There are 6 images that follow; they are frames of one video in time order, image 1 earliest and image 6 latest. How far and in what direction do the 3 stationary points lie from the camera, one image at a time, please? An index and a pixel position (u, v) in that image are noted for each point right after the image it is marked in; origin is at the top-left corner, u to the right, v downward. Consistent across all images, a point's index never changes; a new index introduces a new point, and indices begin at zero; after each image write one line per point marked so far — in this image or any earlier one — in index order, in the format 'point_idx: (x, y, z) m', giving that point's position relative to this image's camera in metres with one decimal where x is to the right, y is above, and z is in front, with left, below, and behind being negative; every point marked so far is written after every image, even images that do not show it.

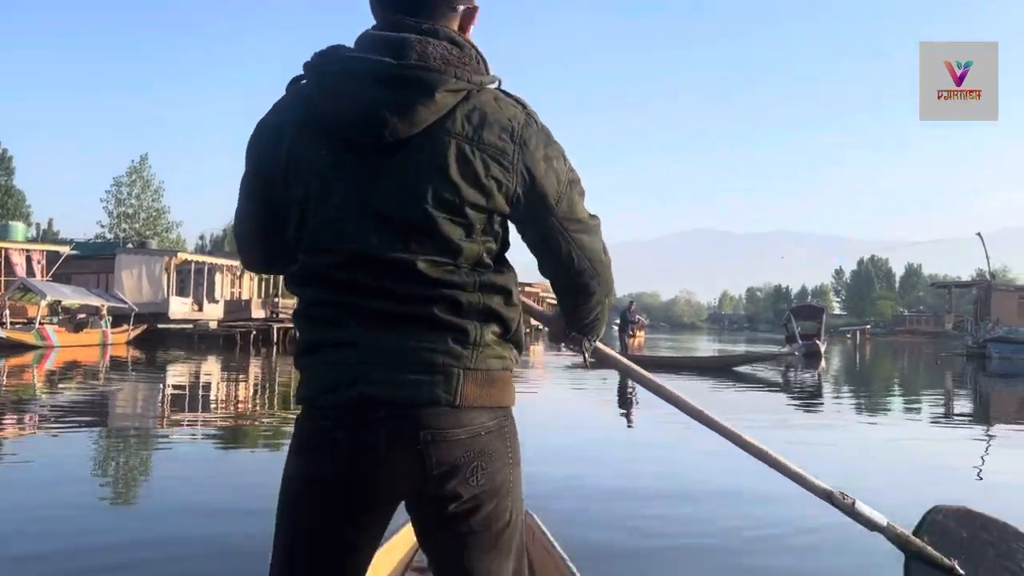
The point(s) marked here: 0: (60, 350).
0: (-10.3, -1.4, +14.0) m
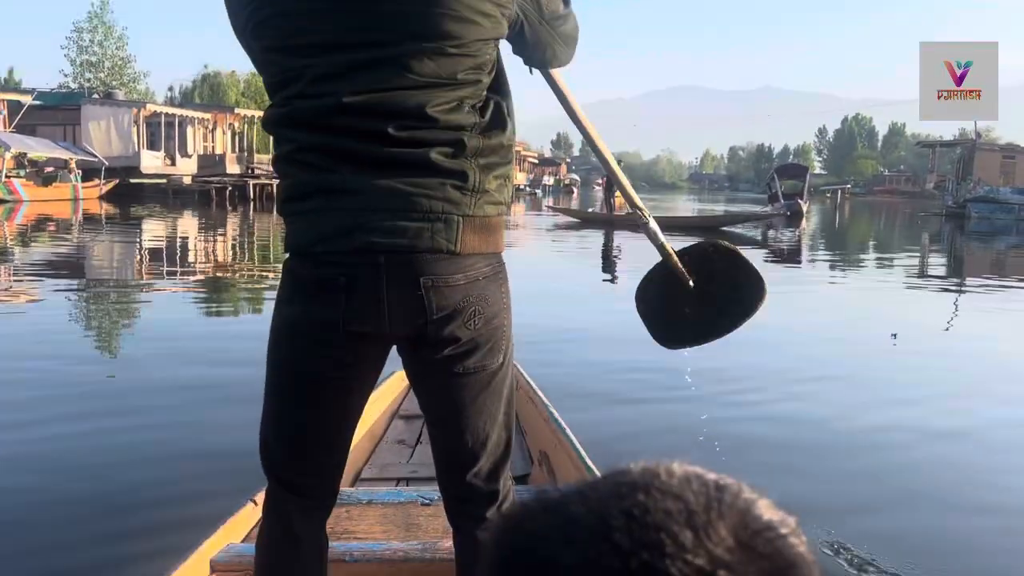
0: (-10.7, +1.8, +13.7) m
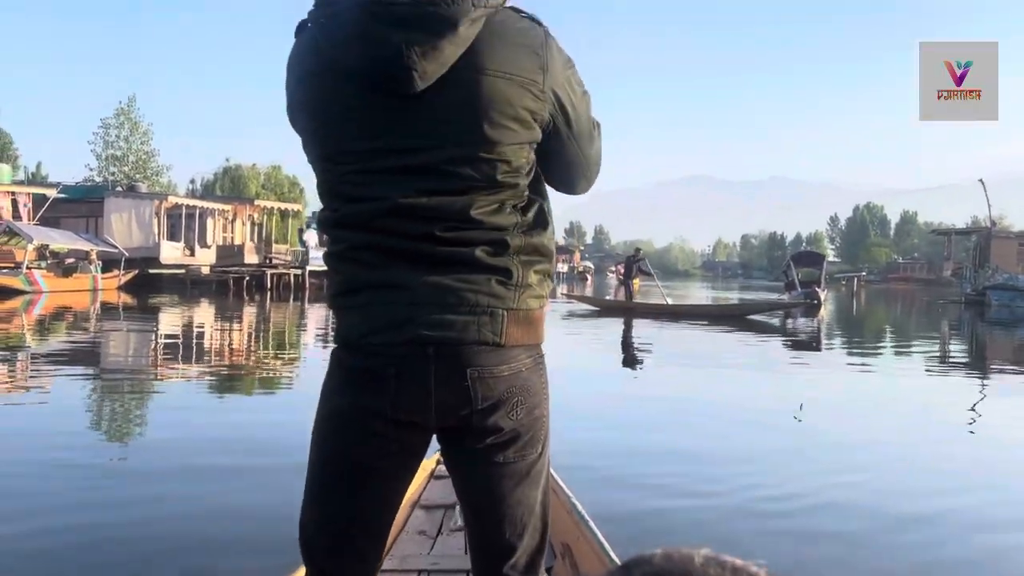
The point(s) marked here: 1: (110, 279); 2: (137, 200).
0: (-10.4, -0.2, +13.9) m
1: (-10.6, +0.2, +16.4) m
2: (-11.3, +2.7, +18.7) m
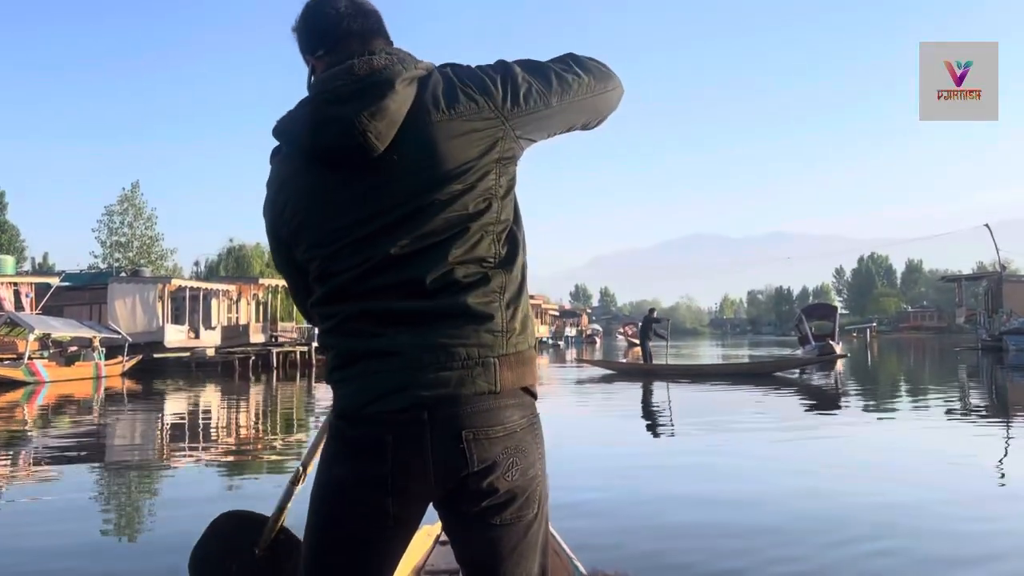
0: (-10.2, -2.2, +13.8) m
1: (-10.4, -2.0, +16.4) m
2: (-11.2, +0.1, +18.9) m
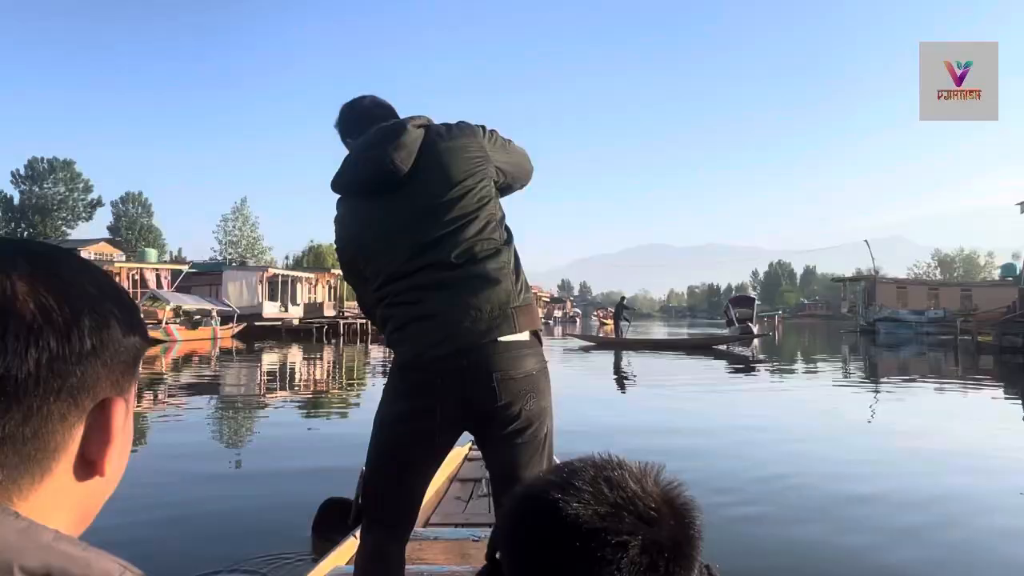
0: (-10.6, -2.0, +15.6) m
1: (-10.9, -1.9, +18.1) m
2: (-11.8, +0.2, +20.6) m
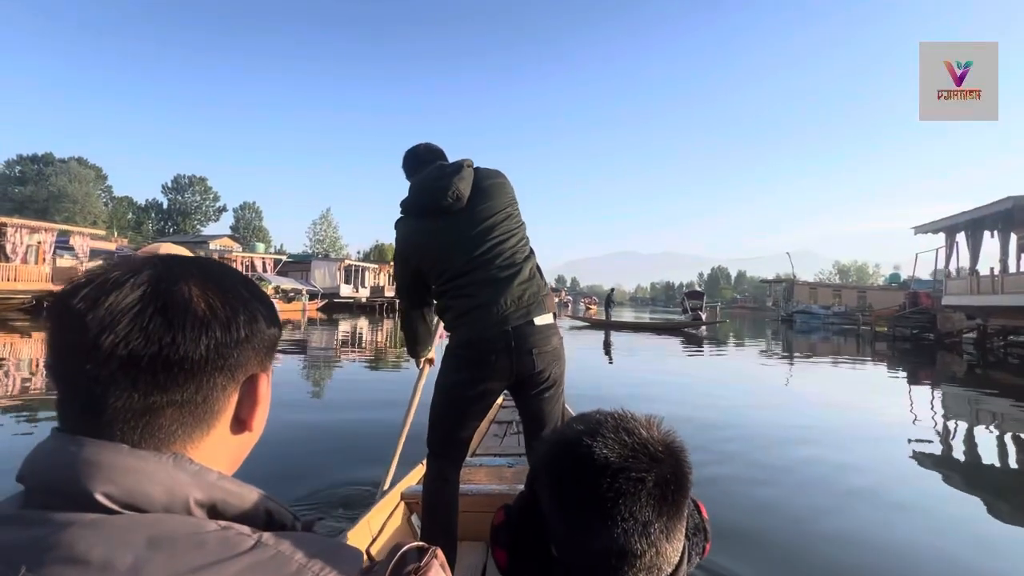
0: (-10.9, -1.6, +17.4) m
1: (-11.5, -1.5, +19.8) m
2: (-12.6, +0.6, +22.2) m
